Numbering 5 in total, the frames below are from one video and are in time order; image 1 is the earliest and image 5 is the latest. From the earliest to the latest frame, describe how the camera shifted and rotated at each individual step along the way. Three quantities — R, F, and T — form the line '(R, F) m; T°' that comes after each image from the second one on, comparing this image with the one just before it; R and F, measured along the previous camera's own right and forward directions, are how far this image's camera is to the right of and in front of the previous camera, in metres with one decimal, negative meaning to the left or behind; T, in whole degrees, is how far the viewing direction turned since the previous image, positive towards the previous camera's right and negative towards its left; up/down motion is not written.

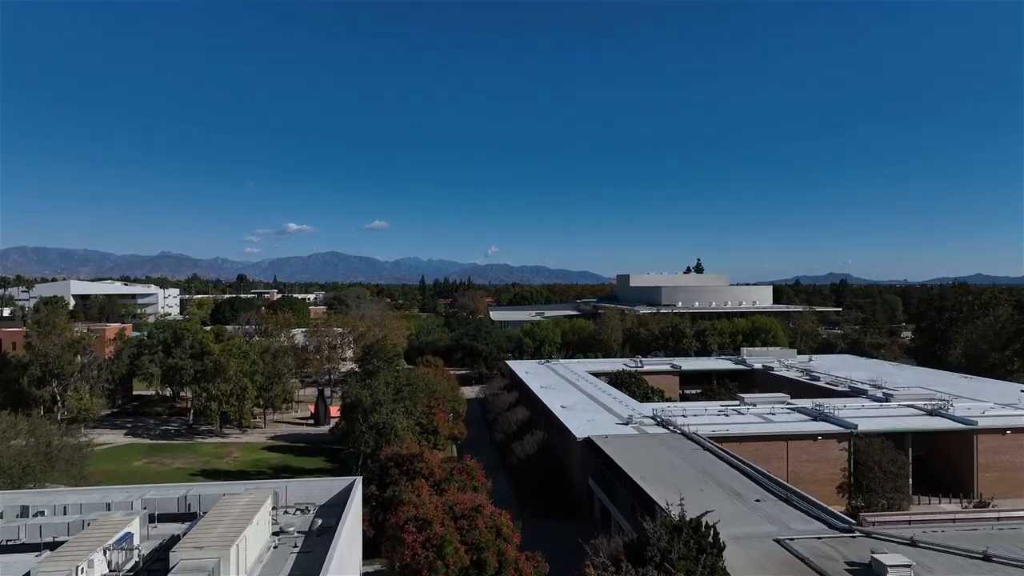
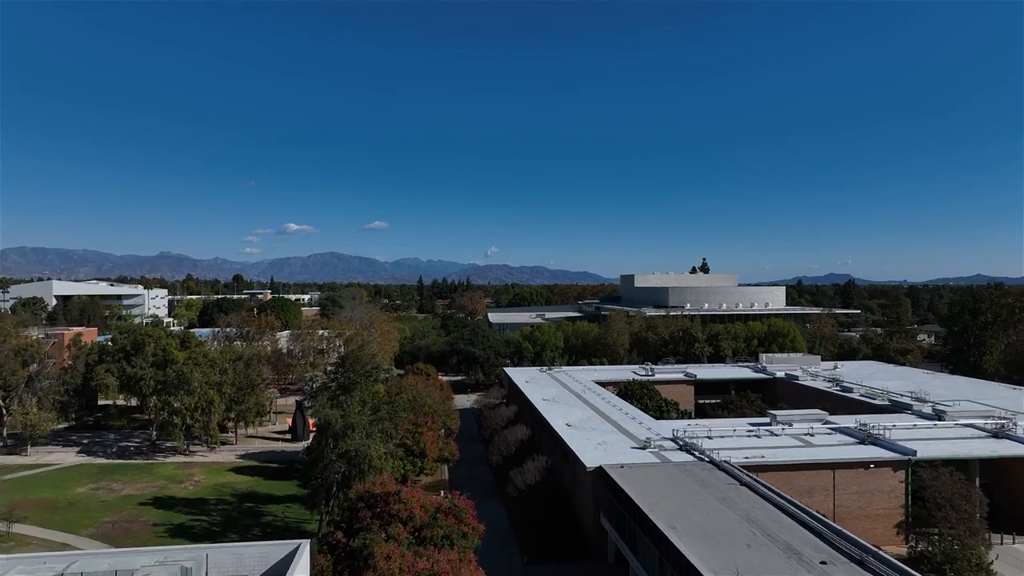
(+0.1, +3.2) m; 0°
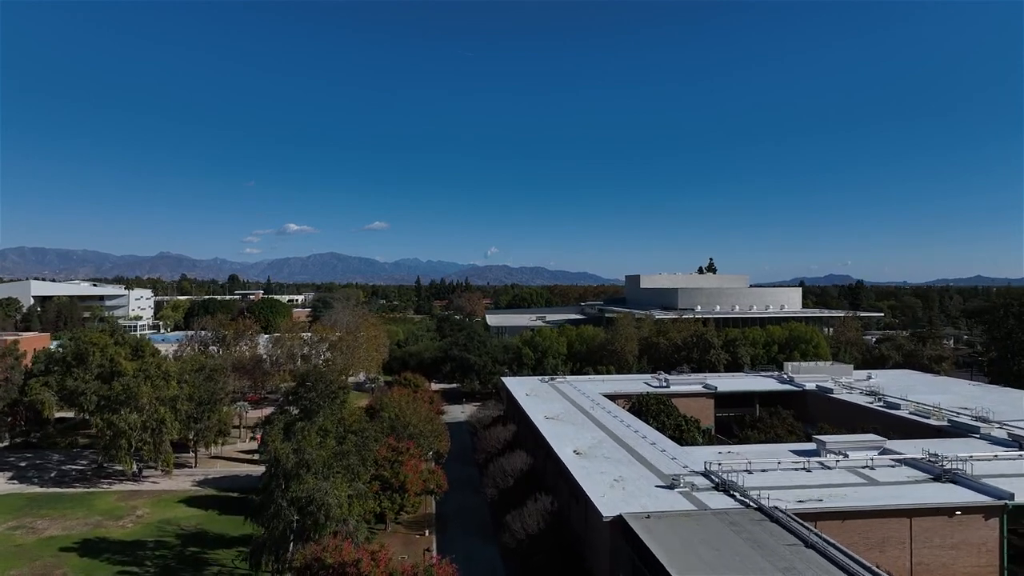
(+0.1, +3.6) m; 0°
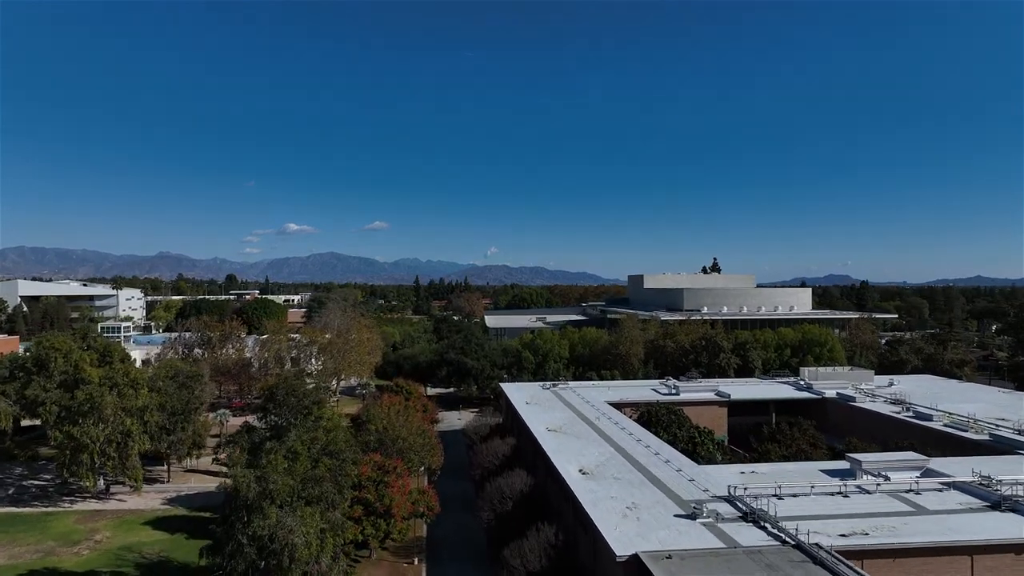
(0.0, +2.0) m; 0°
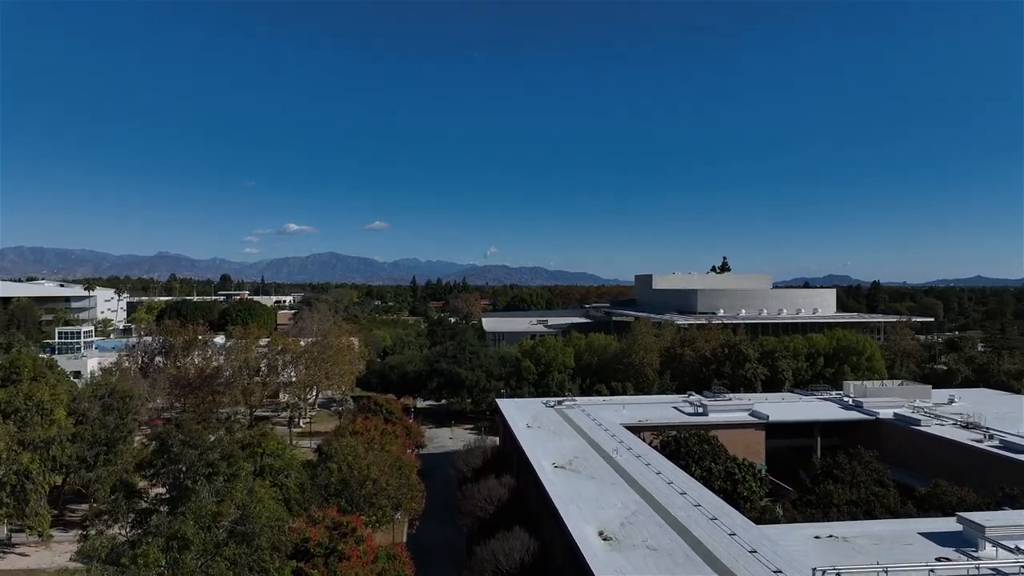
(0.0, +4.3) m; 0°
